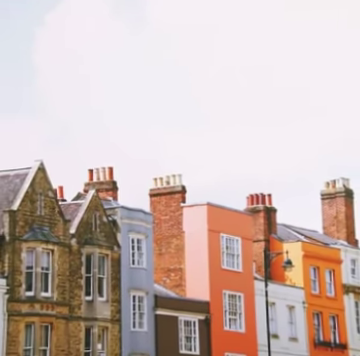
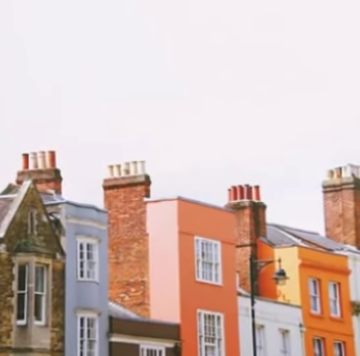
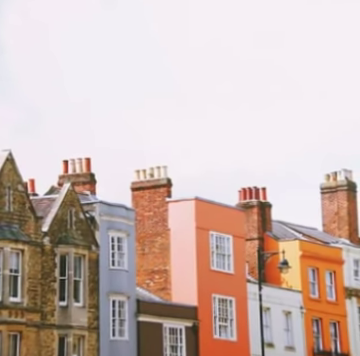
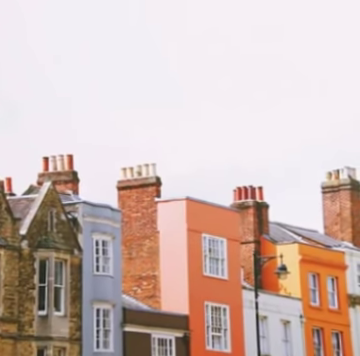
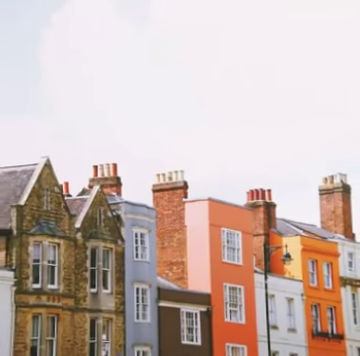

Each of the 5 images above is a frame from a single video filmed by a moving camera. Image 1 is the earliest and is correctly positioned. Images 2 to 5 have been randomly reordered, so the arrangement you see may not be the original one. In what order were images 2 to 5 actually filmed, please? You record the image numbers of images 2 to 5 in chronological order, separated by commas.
5, 2, 4, 3
